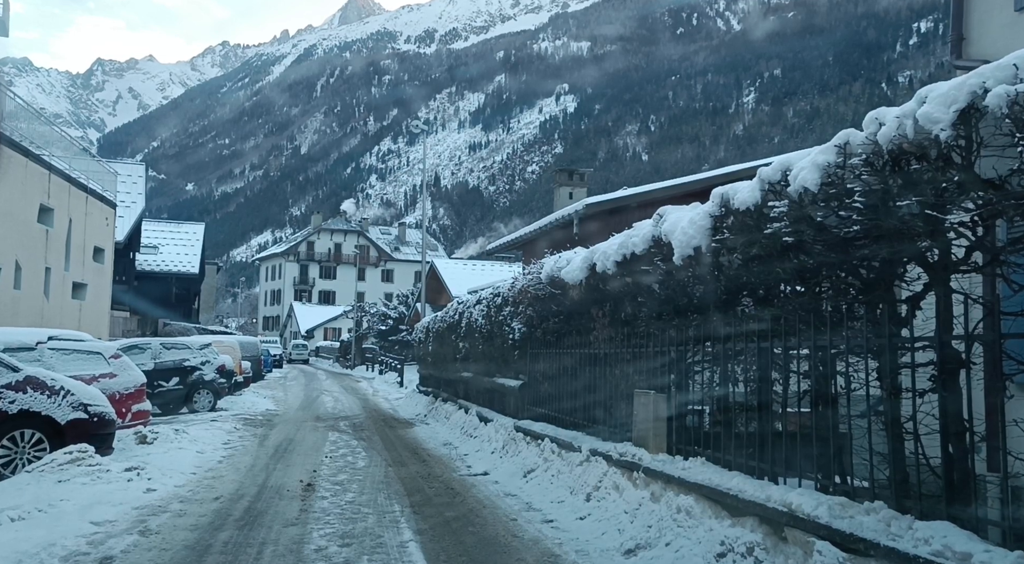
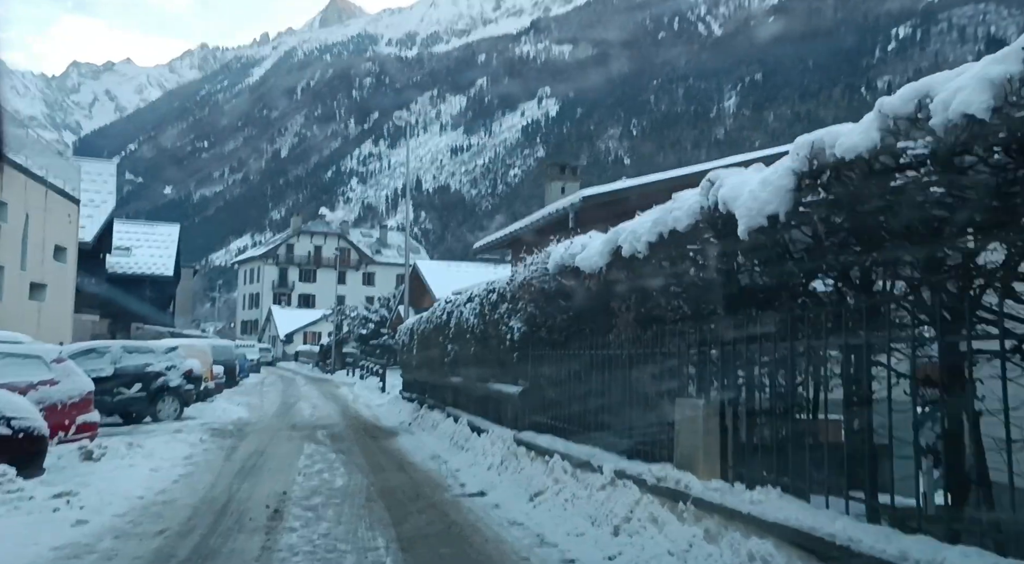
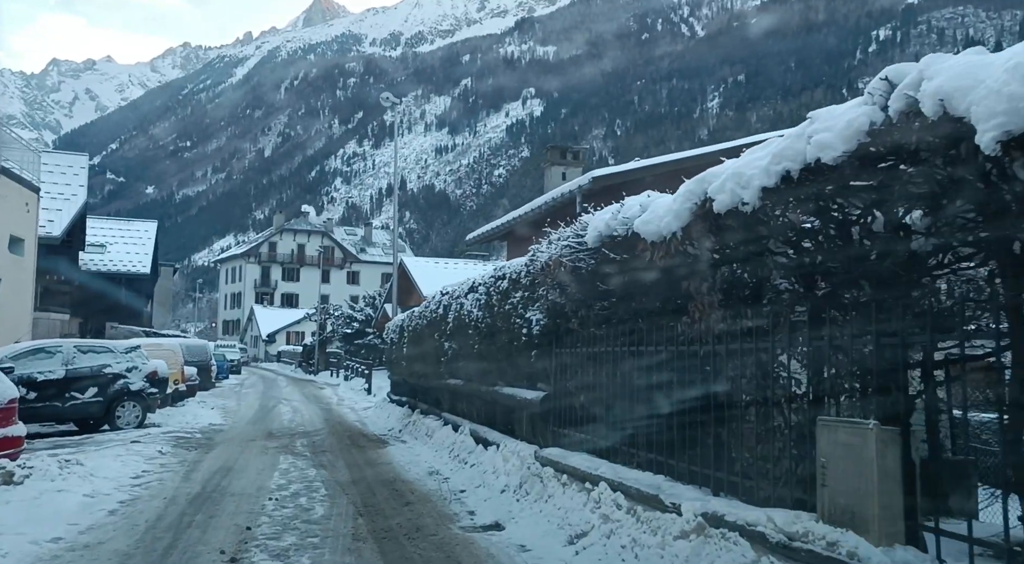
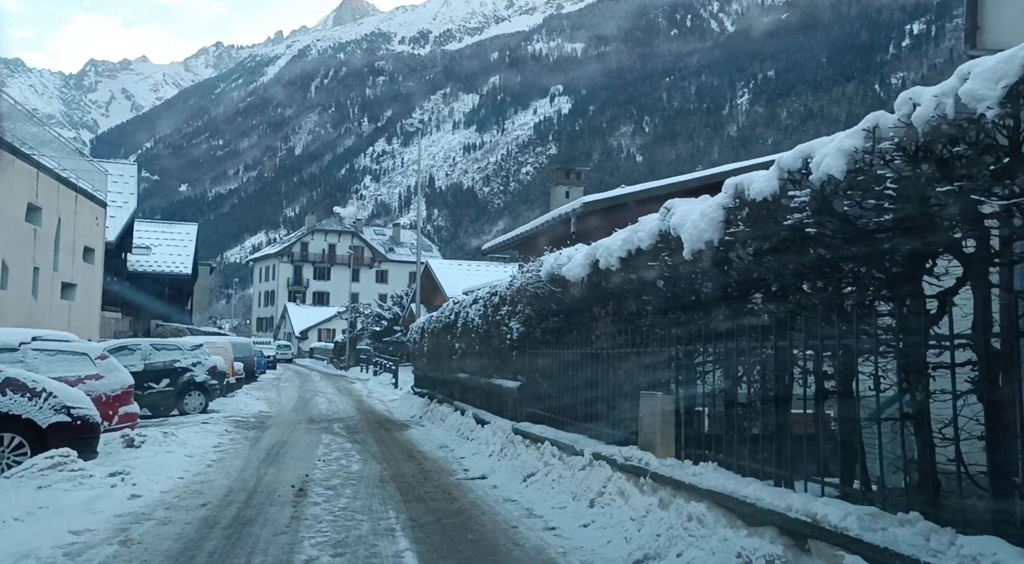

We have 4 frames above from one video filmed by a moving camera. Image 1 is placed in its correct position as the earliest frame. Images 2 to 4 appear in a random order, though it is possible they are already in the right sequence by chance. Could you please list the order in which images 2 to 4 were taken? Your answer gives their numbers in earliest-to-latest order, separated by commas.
4, 2, 3
